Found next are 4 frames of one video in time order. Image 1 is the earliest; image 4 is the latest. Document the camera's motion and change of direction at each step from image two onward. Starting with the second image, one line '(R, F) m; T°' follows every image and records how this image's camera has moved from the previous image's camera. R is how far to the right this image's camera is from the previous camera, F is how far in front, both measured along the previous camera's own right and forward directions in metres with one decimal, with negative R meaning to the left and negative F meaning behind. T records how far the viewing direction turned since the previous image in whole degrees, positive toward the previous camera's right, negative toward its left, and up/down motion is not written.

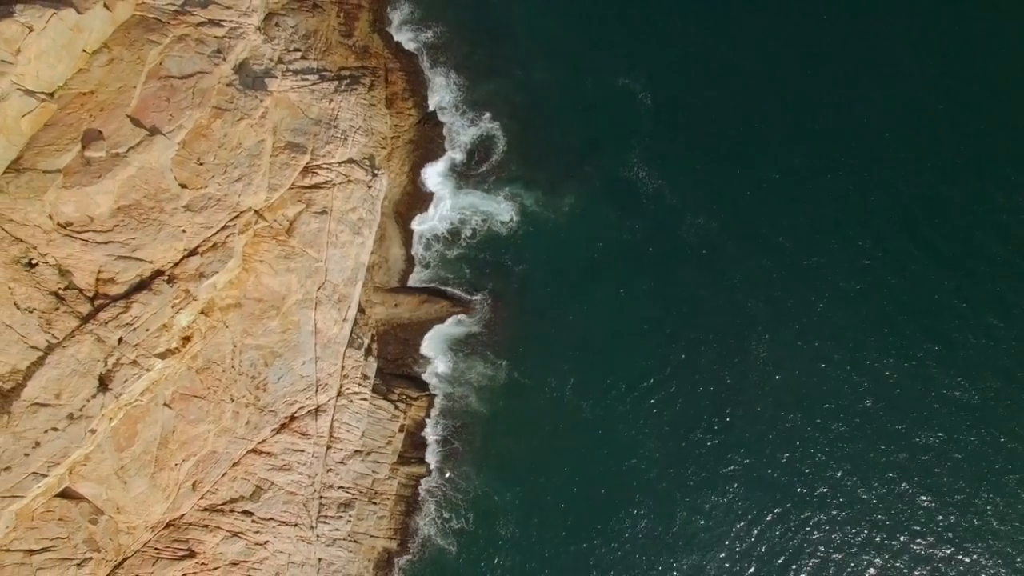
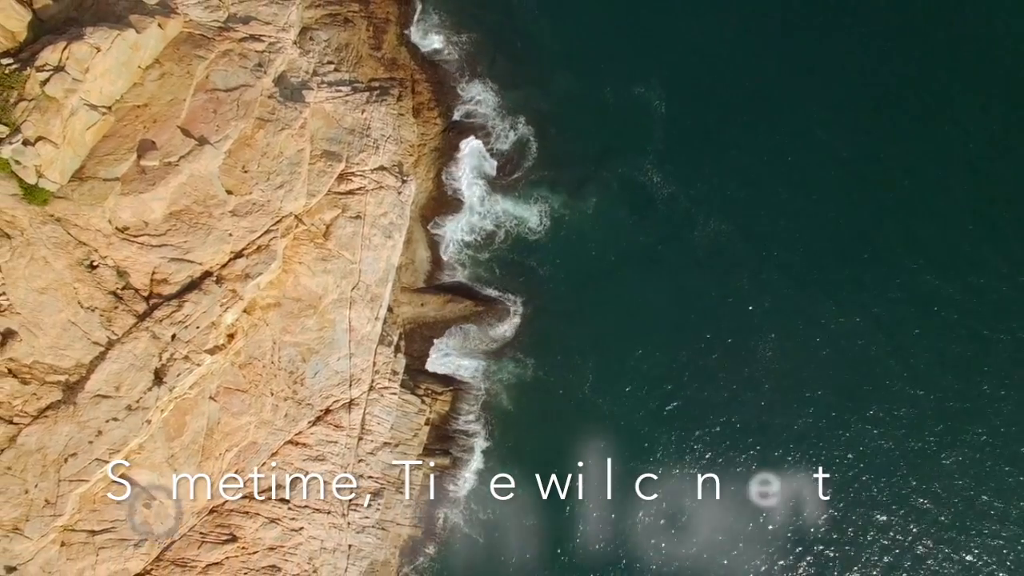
(-1.1, -2.3) m; 0°
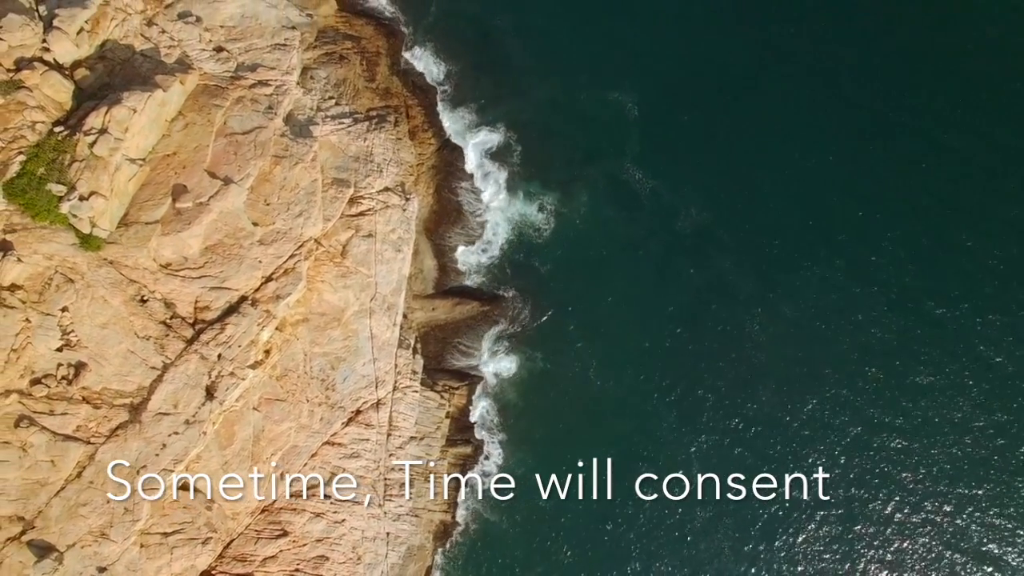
(-0.1, -4.4) m; 0°
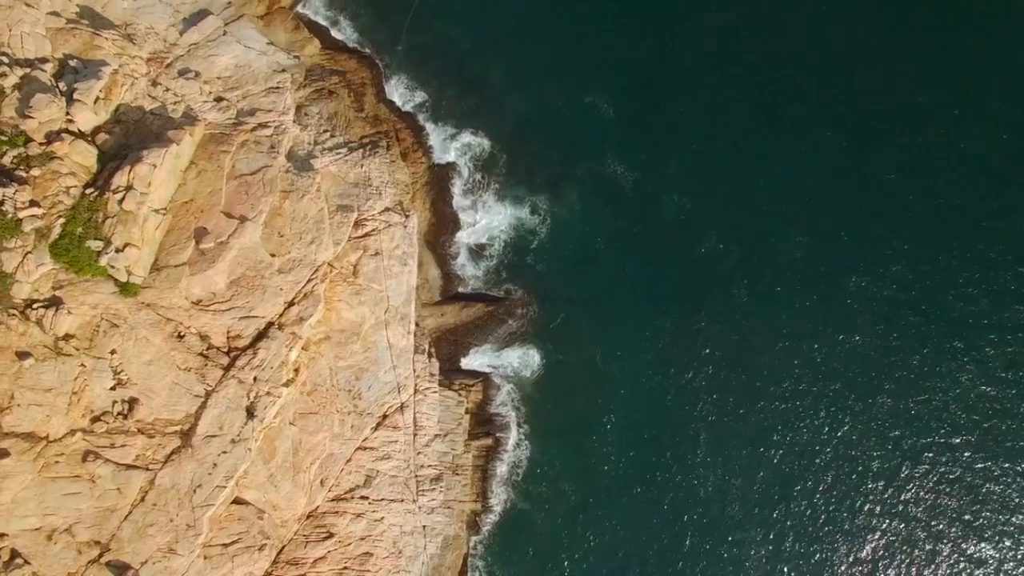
(+0.1, -3.7) m; 0°
